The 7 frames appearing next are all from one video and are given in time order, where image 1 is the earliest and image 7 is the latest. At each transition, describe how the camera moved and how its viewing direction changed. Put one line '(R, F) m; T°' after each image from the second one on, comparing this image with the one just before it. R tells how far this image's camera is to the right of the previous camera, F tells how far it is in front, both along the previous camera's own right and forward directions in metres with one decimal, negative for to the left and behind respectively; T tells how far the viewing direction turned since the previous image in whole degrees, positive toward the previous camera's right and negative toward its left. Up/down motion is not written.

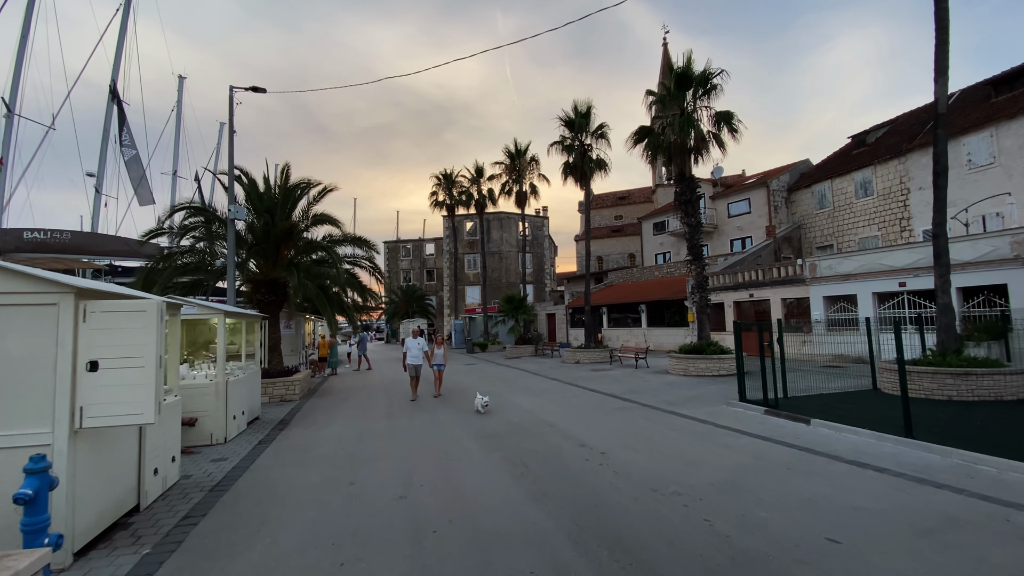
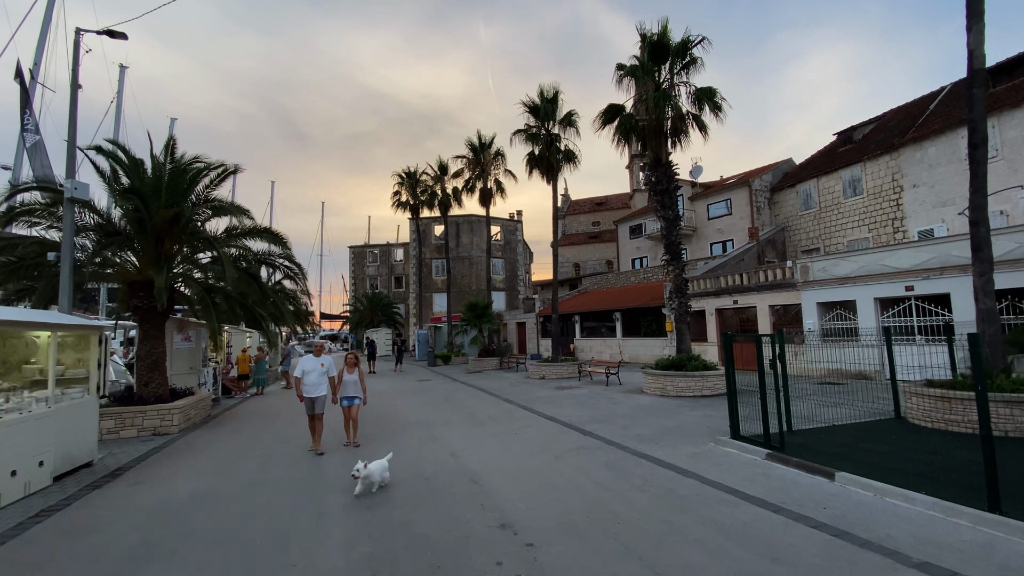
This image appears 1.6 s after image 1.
(+1.0, +2.6) m; +2°
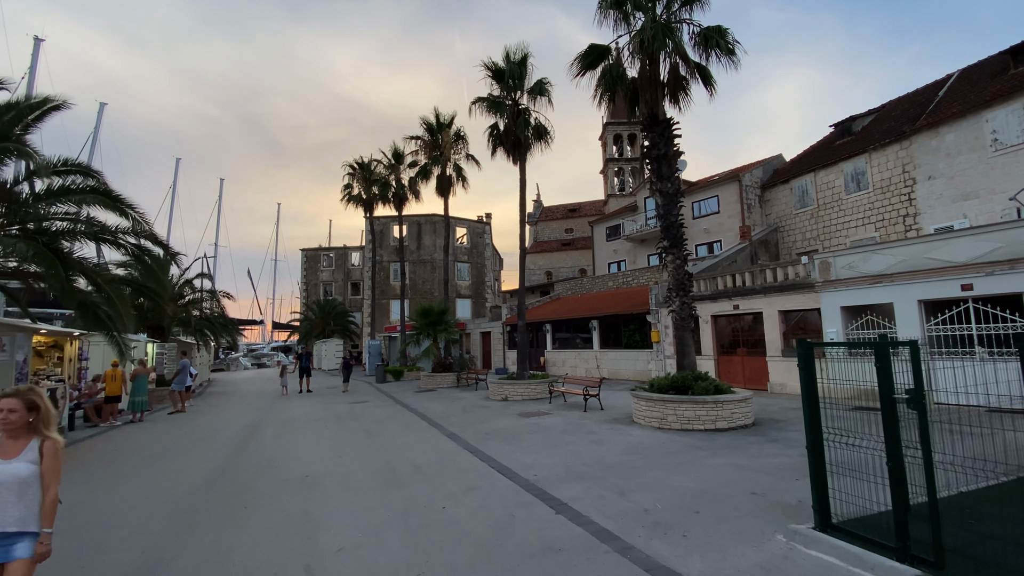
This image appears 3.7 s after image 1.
(+0.5, +3.6) m; +3°
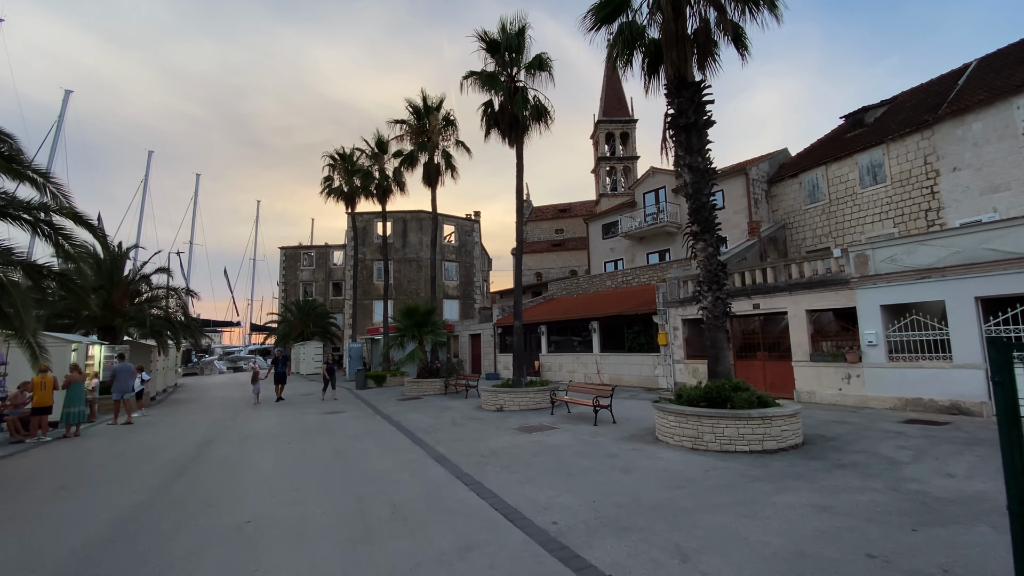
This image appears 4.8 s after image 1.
(-0.3, +1.7) m; +2°
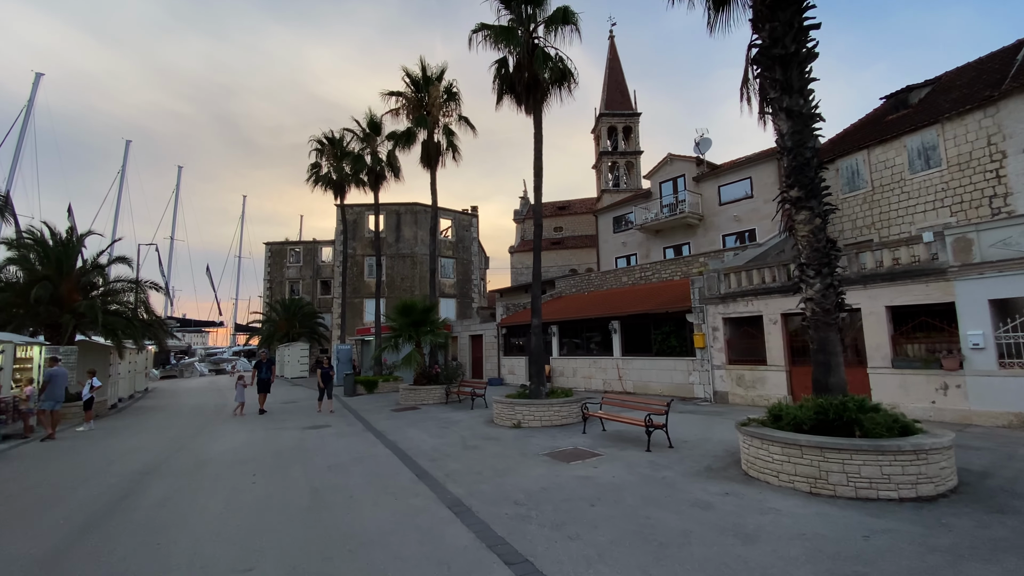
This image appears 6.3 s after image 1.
(-0.7, +2.3) m; +1°
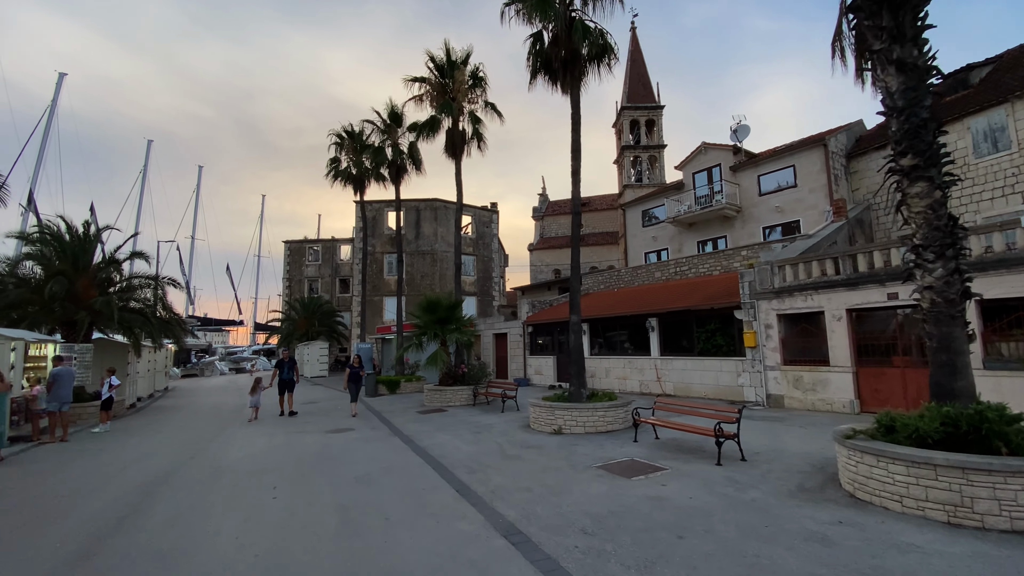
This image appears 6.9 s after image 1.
(-0.5, +1.0) m; -2°
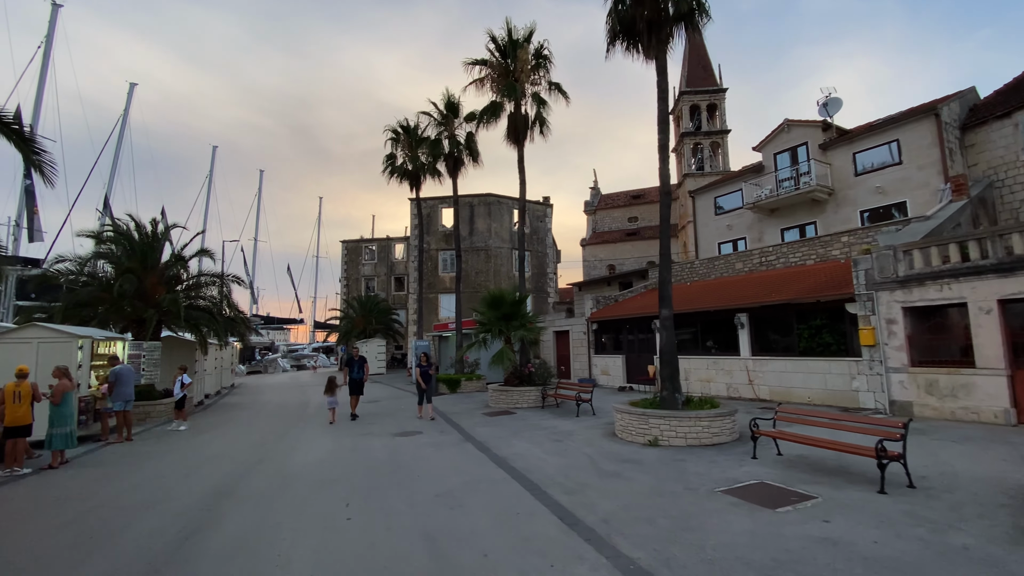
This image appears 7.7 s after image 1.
(-0.7, +1.1) m; -6°
